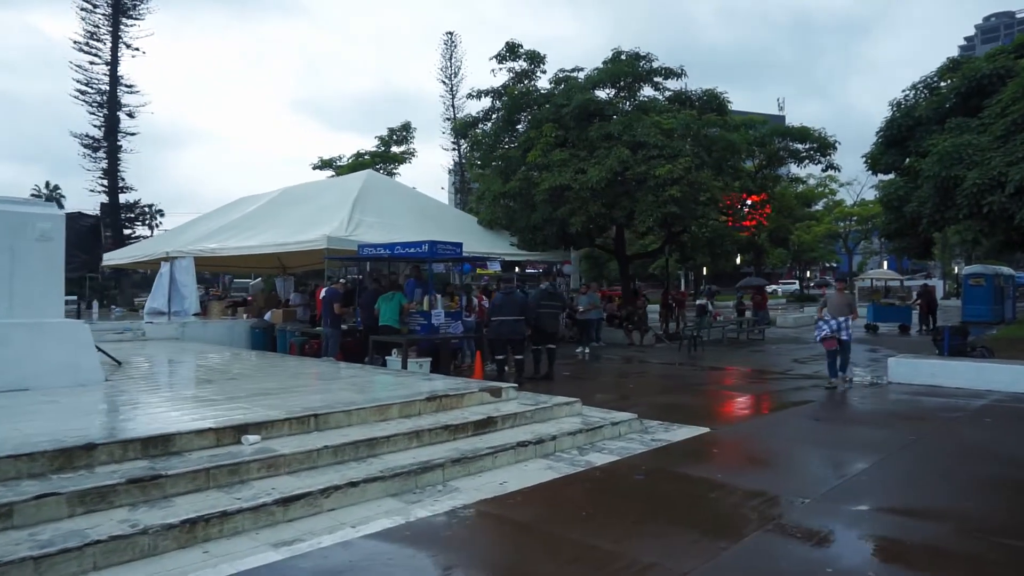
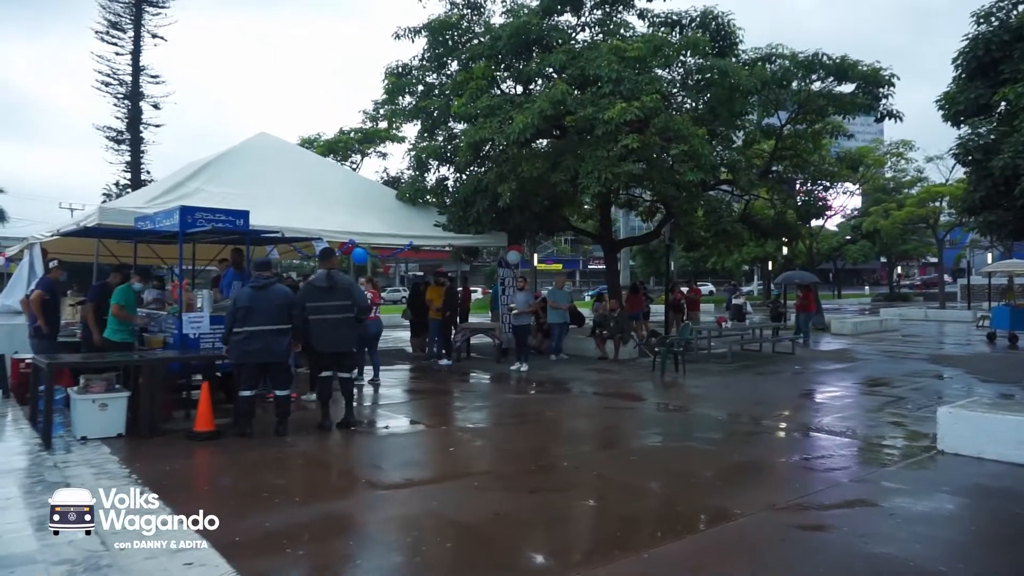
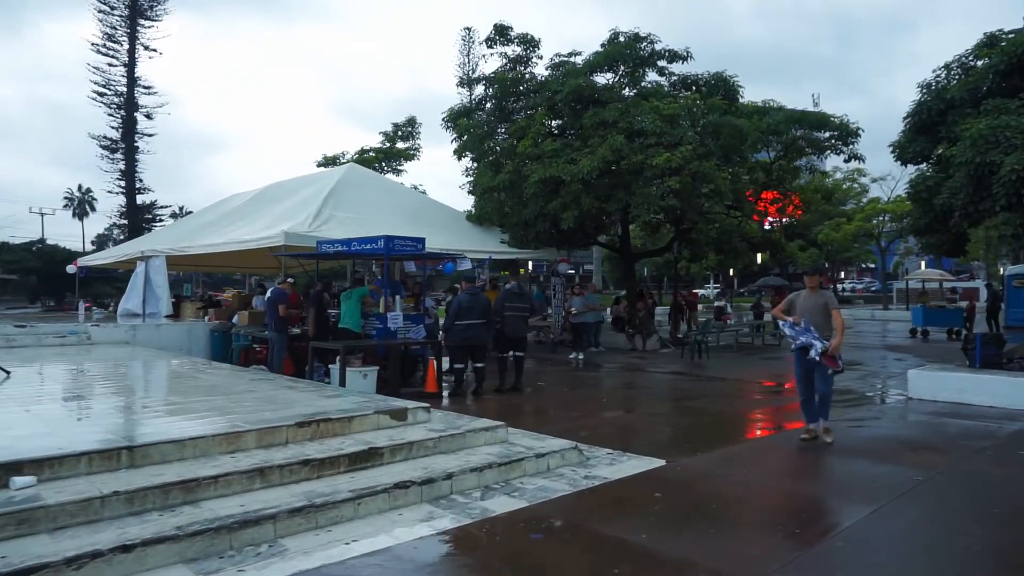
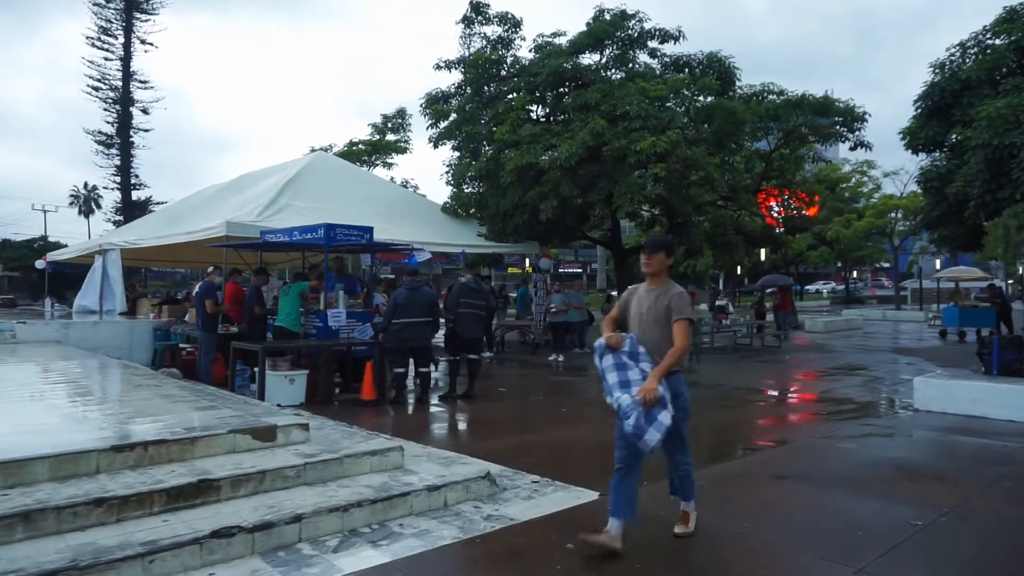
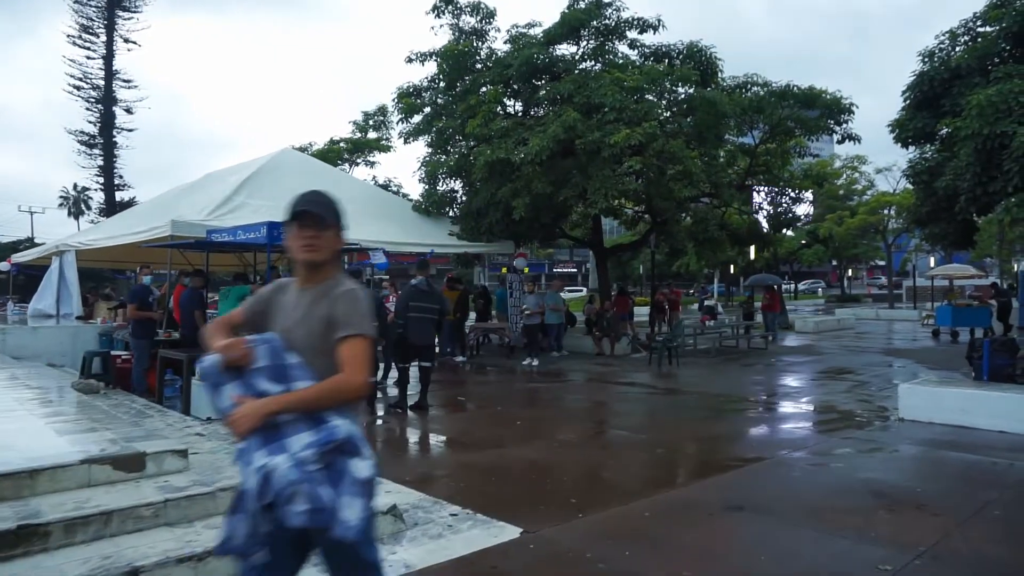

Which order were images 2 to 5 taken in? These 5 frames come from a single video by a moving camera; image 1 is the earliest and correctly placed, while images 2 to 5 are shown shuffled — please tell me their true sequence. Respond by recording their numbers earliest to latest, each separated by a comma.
3, 4, 5, 2
